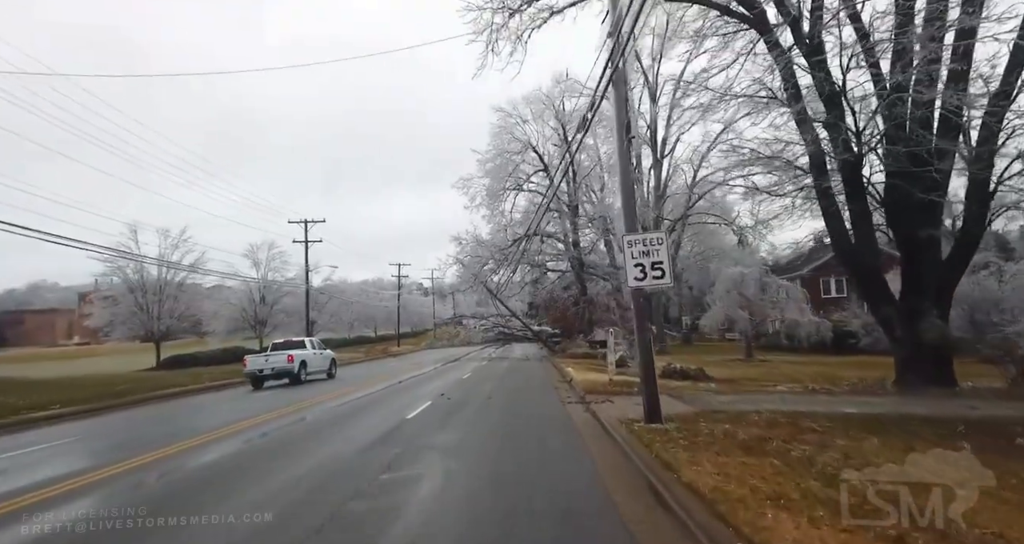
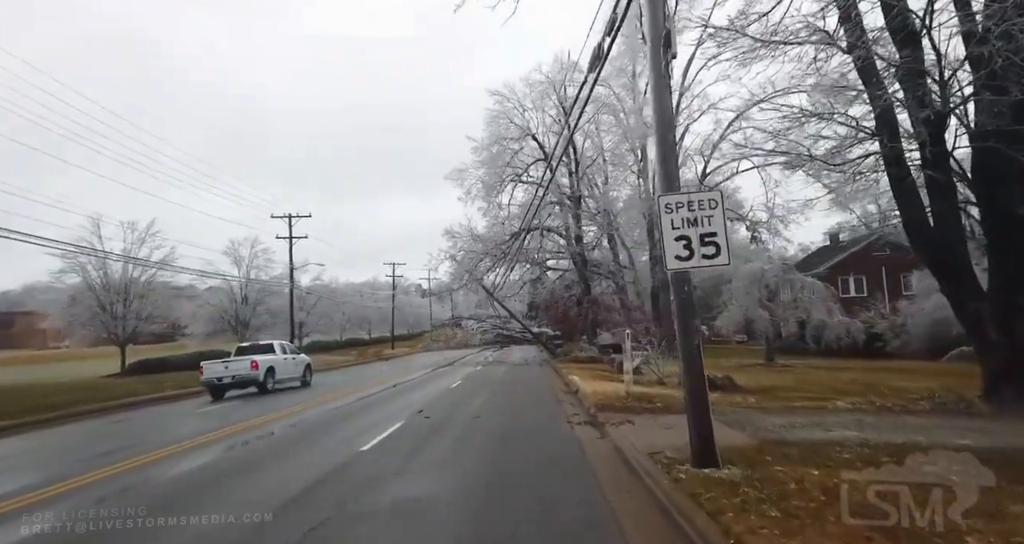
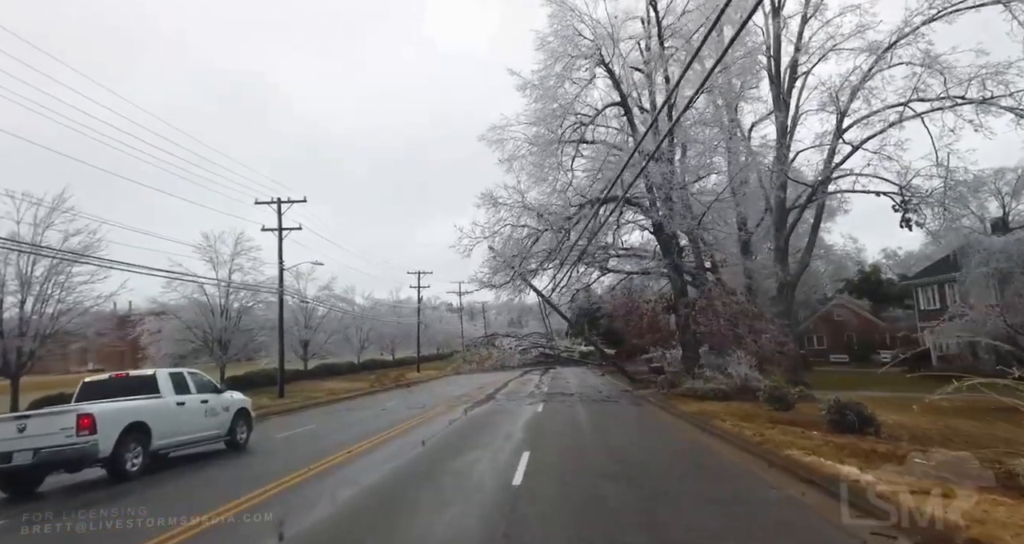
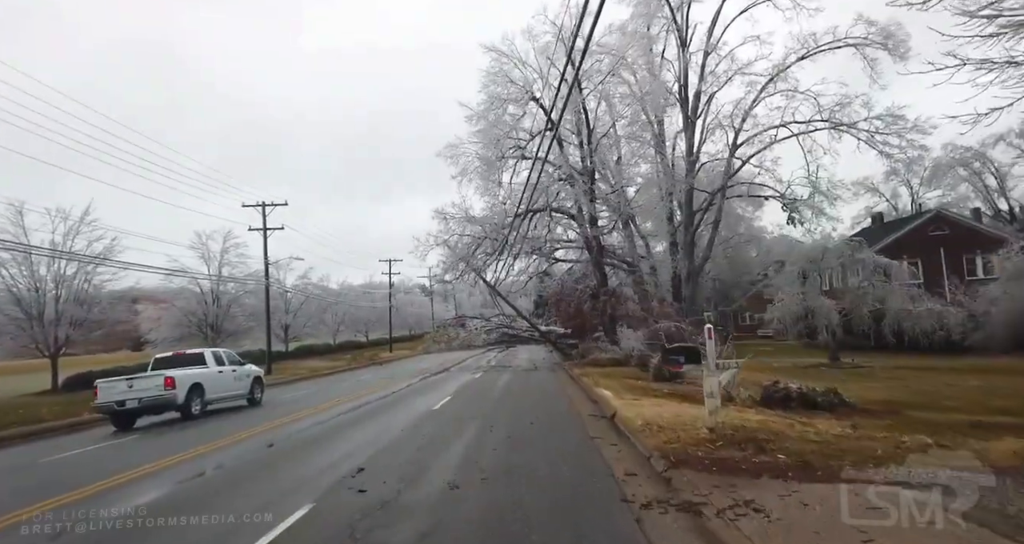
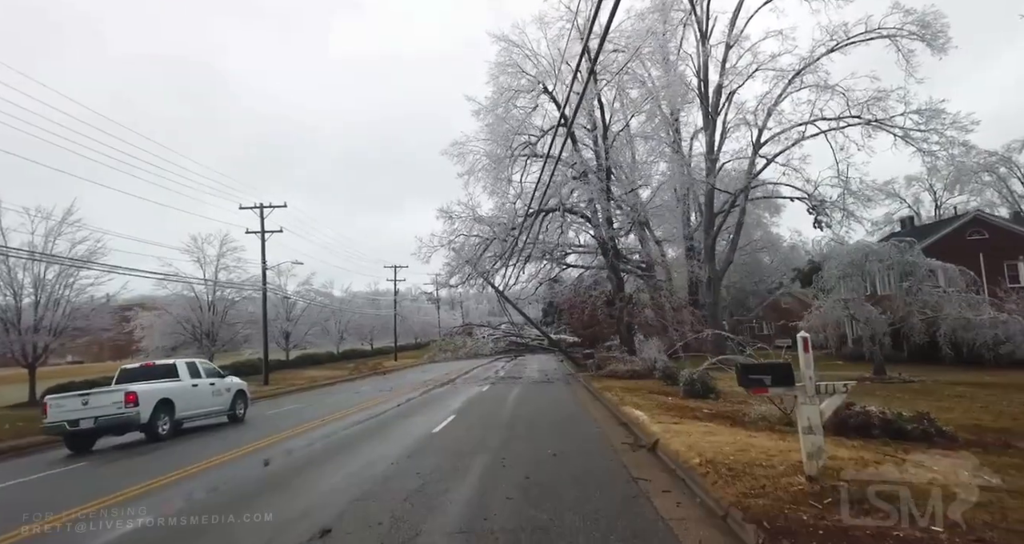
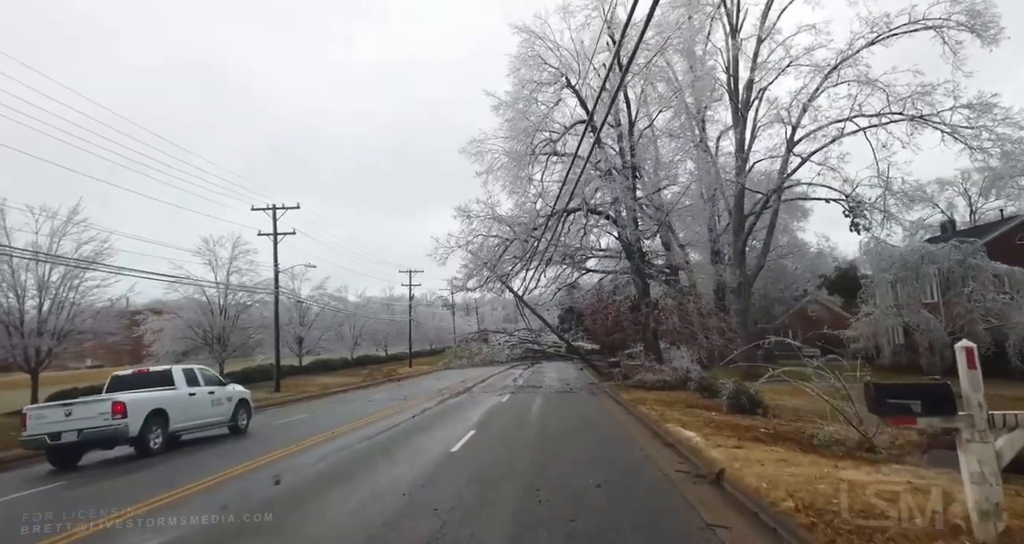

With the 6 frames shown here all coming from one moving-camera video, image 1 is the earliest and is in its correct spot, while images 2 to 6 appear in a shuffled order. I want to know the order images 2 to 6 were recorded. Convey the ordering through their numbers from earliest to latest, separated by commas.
2, 4, 5, 6, 3
